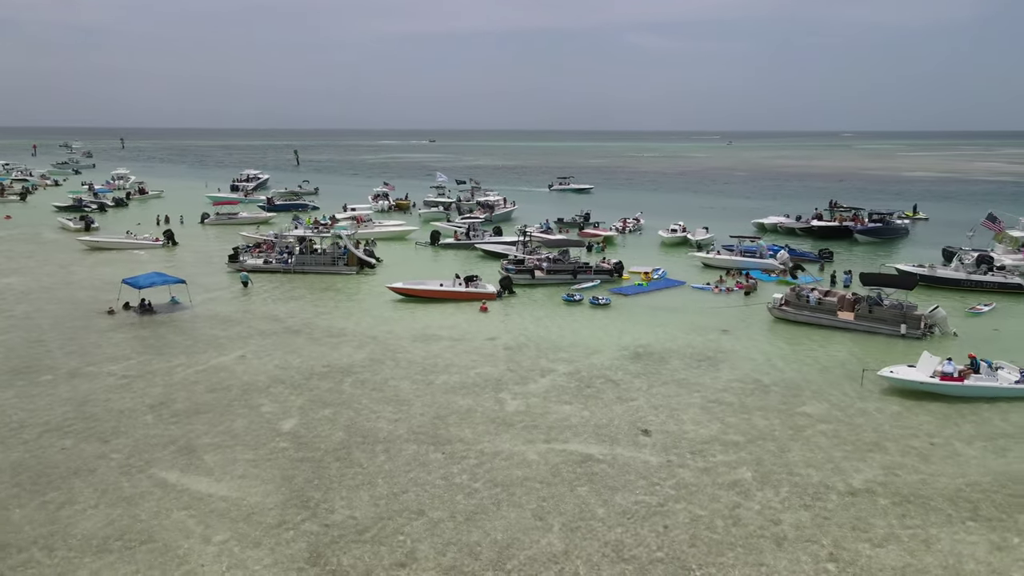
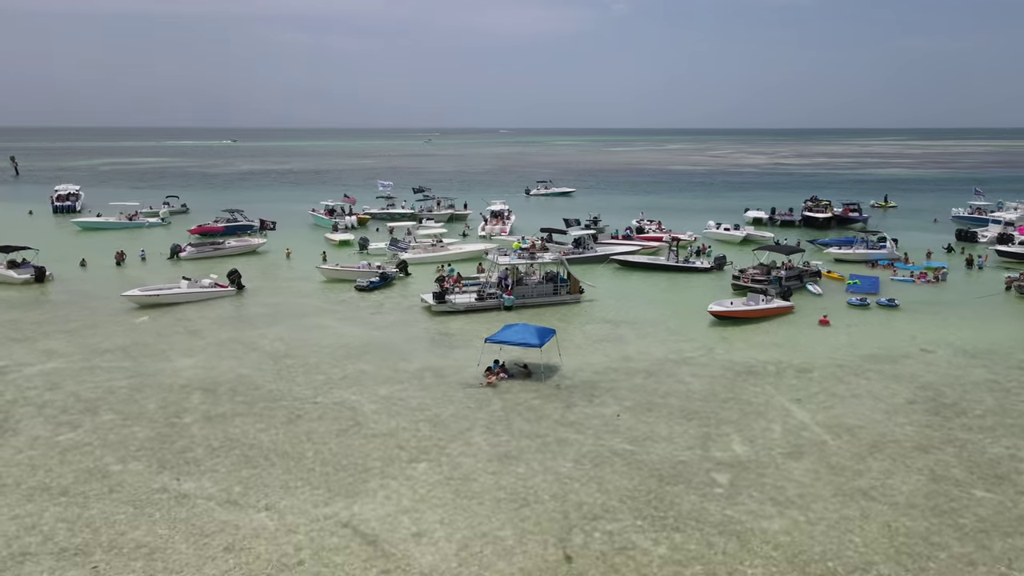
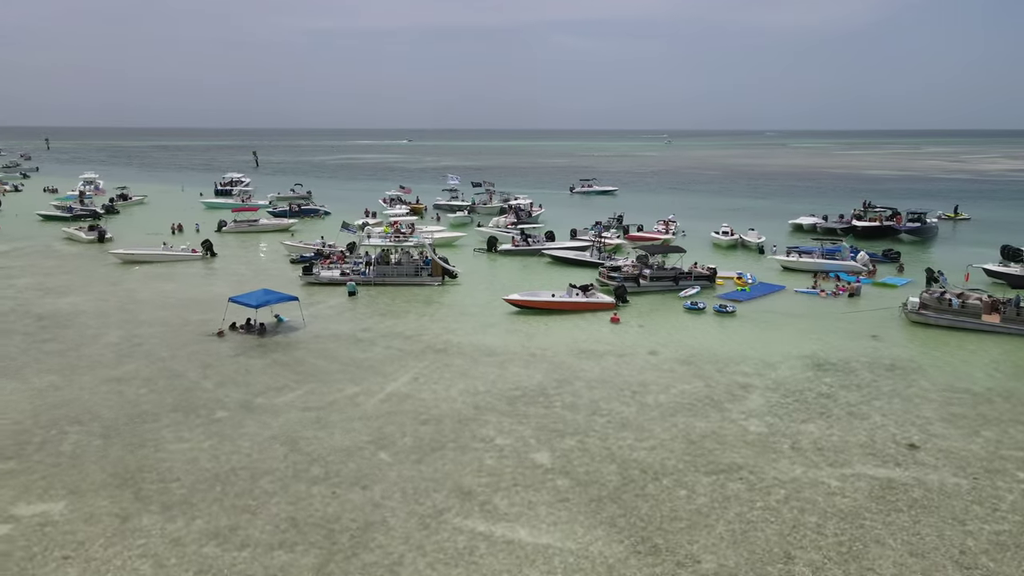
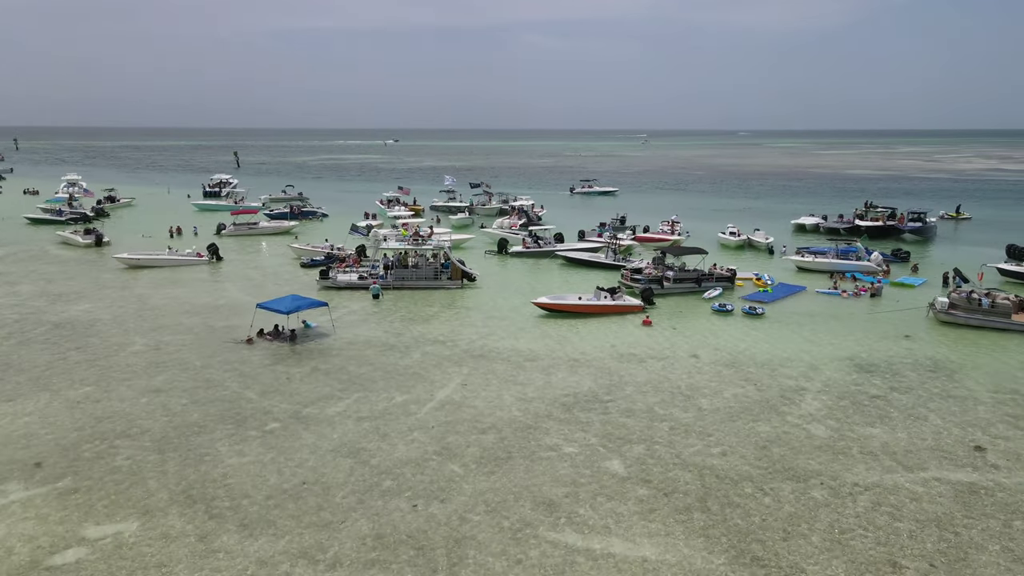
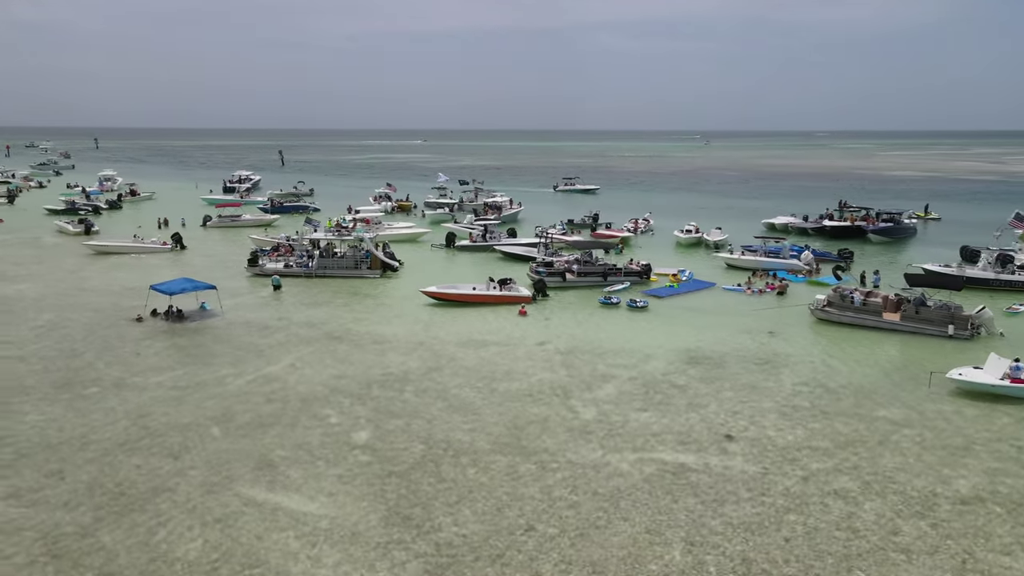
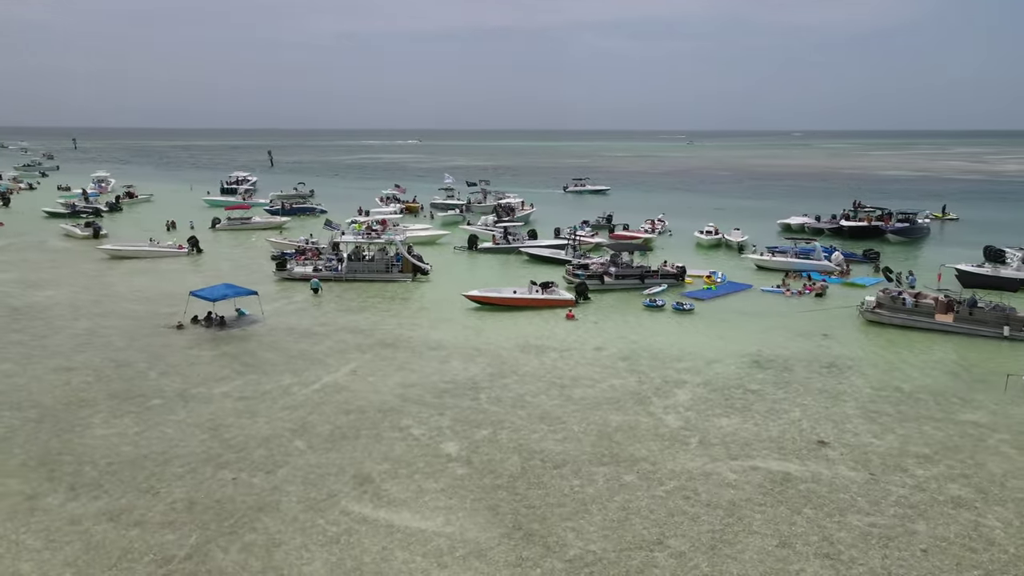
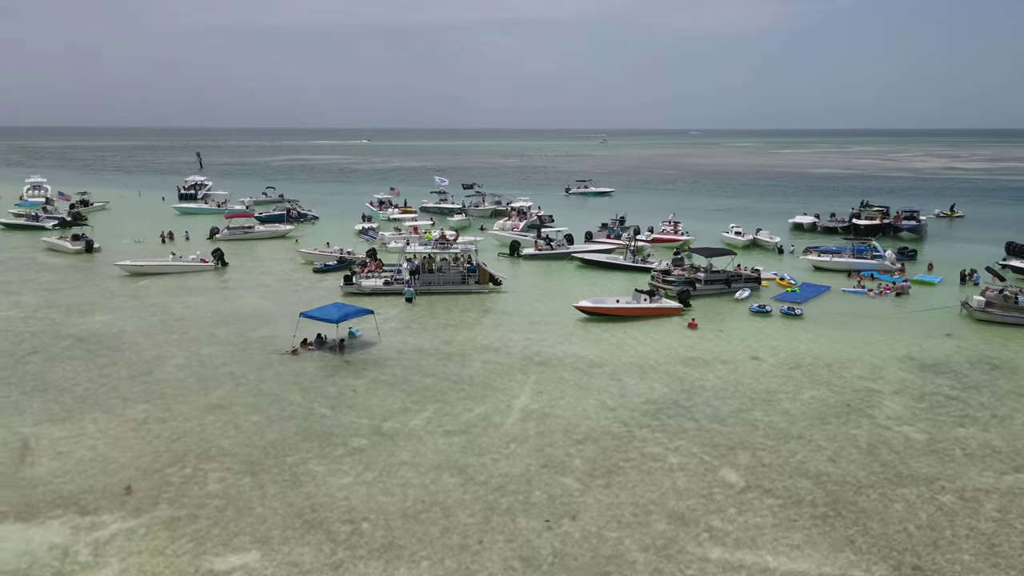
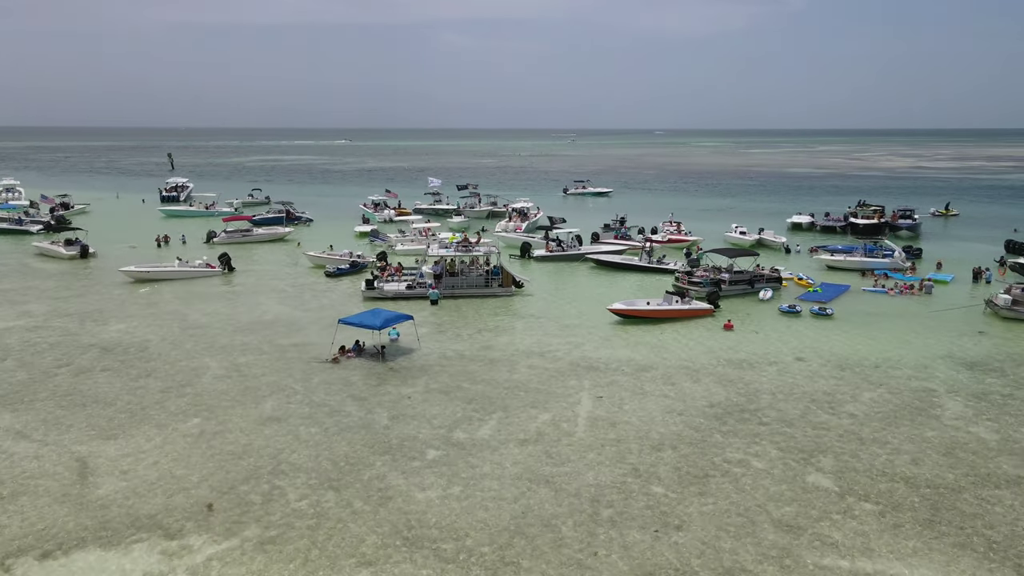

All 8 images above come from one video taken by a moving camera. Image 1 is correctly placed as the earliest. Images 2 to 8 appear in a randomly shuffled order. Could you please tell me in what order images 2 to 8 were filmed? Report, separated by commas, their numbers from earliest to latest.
5, 6, 3, 4, 7, 8, 2
